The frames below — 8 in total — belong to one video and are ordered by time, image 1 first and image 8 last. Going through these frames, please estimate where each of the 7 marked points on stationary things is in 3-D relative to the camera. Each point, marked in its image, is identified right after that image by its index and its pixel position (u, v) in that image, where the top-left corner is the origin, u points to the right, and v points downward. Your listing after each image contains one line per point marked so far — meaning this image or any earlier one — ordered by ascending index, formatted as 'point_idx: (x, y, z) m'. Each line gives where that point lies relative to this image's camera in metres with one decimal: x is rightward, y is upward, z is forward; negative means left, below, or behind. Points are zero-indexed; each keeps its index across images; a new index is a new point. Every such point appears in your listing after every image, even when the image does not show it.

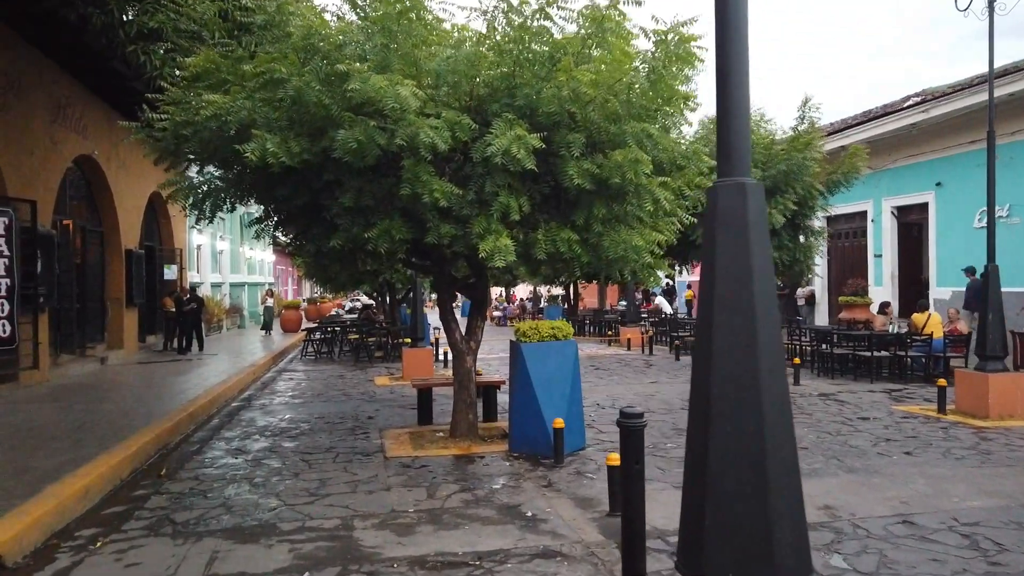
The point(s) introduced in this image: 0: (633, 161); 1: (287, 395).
0: (+1.2, +1.3, +7.3) m
1: (-4.0, -1.9, +13.5) m
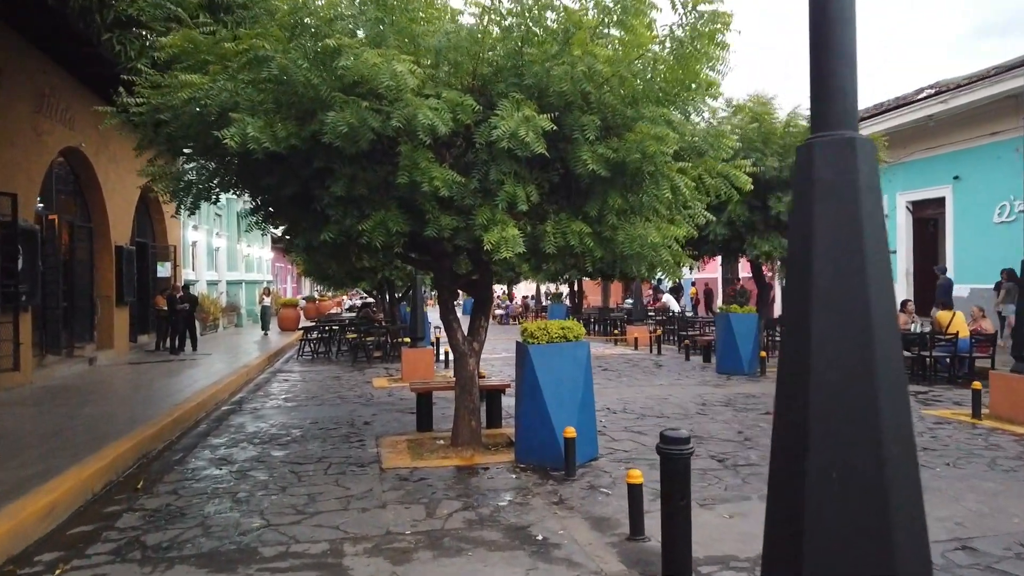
0: (+1.3, +1.3, +6.7) m
1: (-3.9, -1.9, +12.9) m
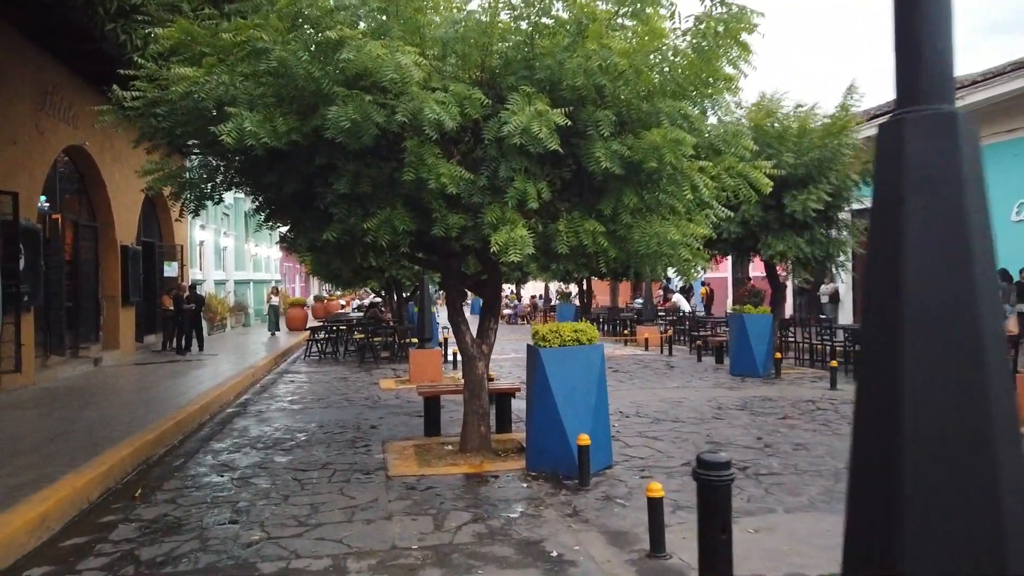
0: (+1.4, +1.3, +6.4) m
1: (-3.8, -1.9, +12.6) m
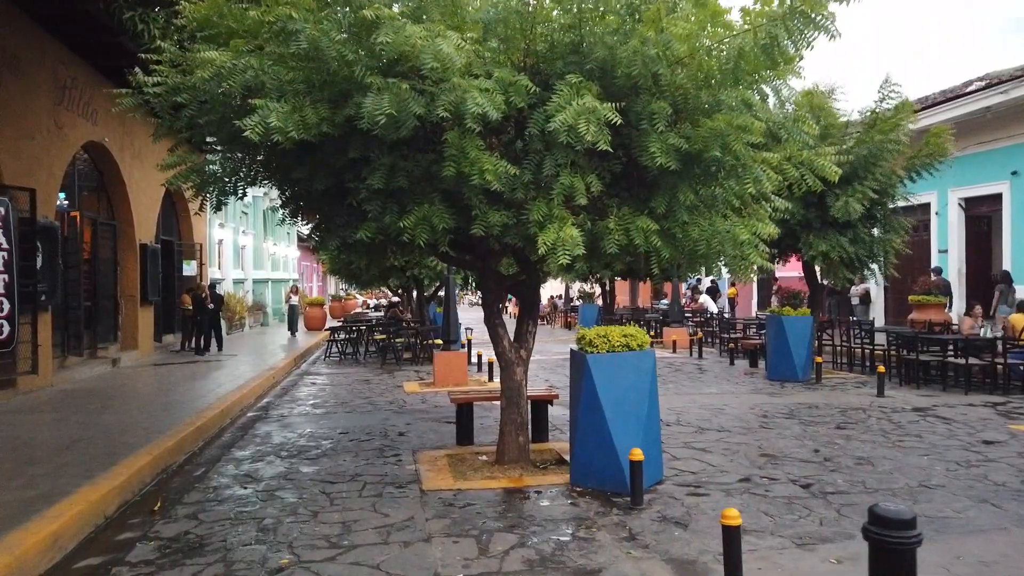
0: (+1.7, +1.3, +5.8) m
1: (-3.3, -1.9, +12.2) m
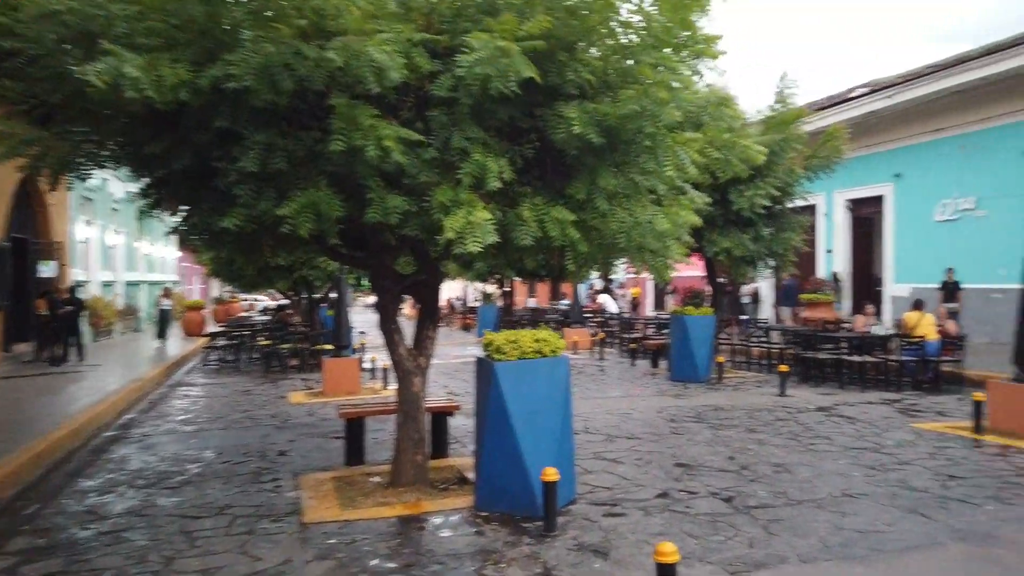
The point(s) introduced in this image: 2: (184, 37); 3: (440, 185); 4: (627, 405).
0: (+1.0, +1.3, +5.3) m
1: (-4.8, -1.9, +10.9) m
2: (-2.2, +1.6, +5.1) m
3: (-0.5, +0.7, +5.2) m
4: (+1.7, -1.7, +11.0) m
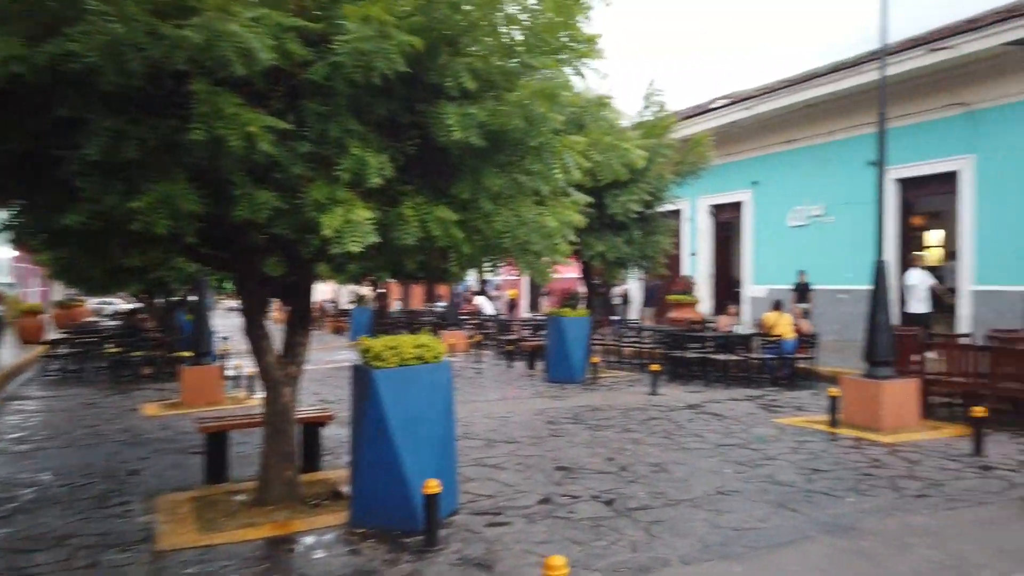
0: (+0.2, +1.3, +5.2) m
1: (-6.5, -1.9, +9.8) m
2: (-3.0, +1.6, +4.4) m
3: (-1.3, +0.7, +4.8) m
4: (-0.1, -1.7, +10.9) m
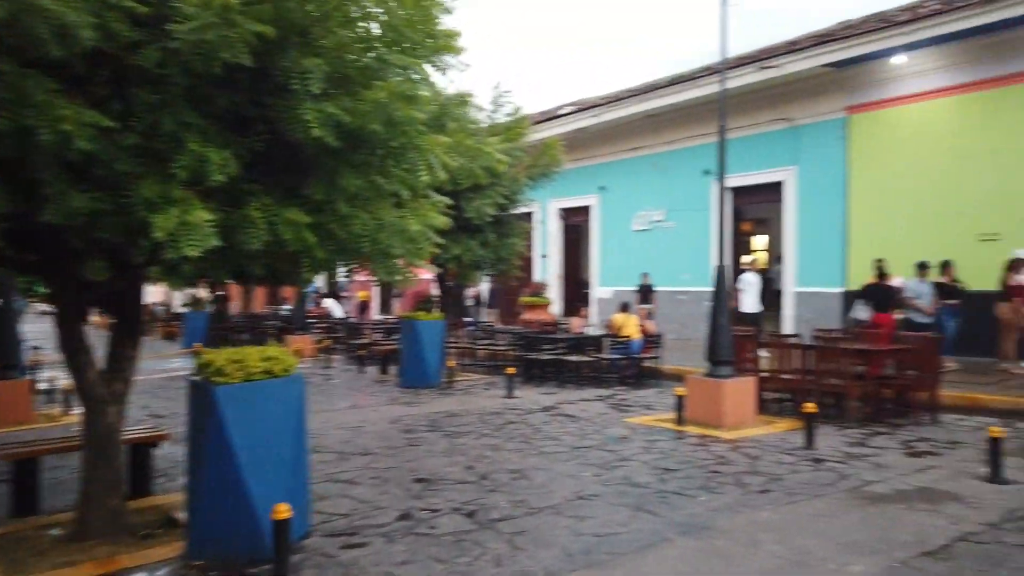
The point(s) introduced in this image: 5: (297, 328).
0: (-0.7, +1.2, +4.9) m
1: (-8.2, -2.0, +8.1) m
2: (-3.7, +1.5, +3.6) m
3: (-2.1, +0.6, +4.3) m
4: (-2.1, -1.8, +10.5) m
5: (-5.6, -1.0, +19.8) m
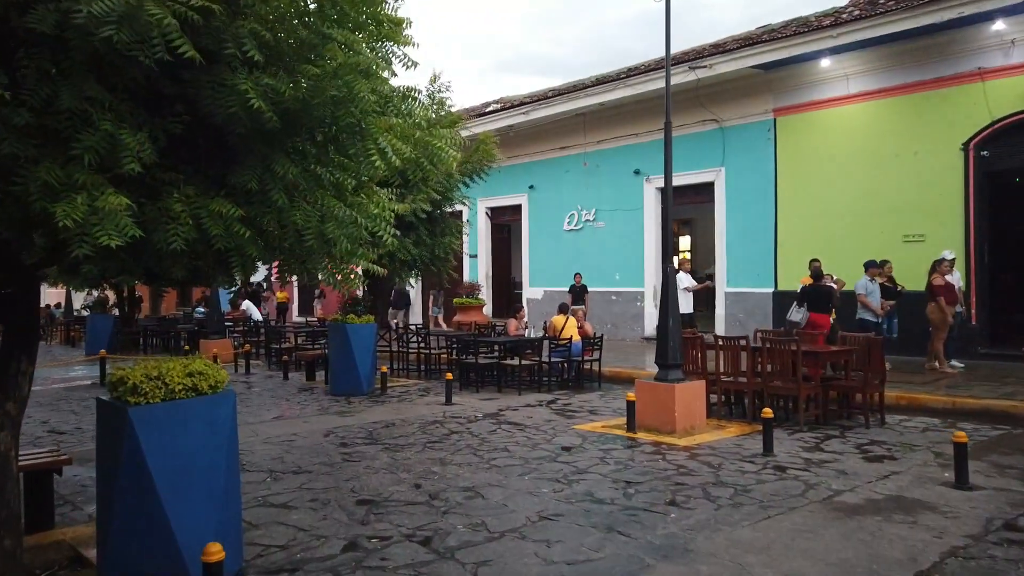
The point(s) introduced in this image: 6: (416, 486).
0: (-0.9, +1.2, +4.3) m
1: (-8.6, -2.0, +6.7) m
2: (-3.7, +1.5, +2.7) m
3: (-2.2, +0.6, +3.6) m
4: (-2.9, -1.8, +9.7) m
5: (-7.3, -1.1, +18.6) m
6: (-0.8, -1.7, +6.7) m
